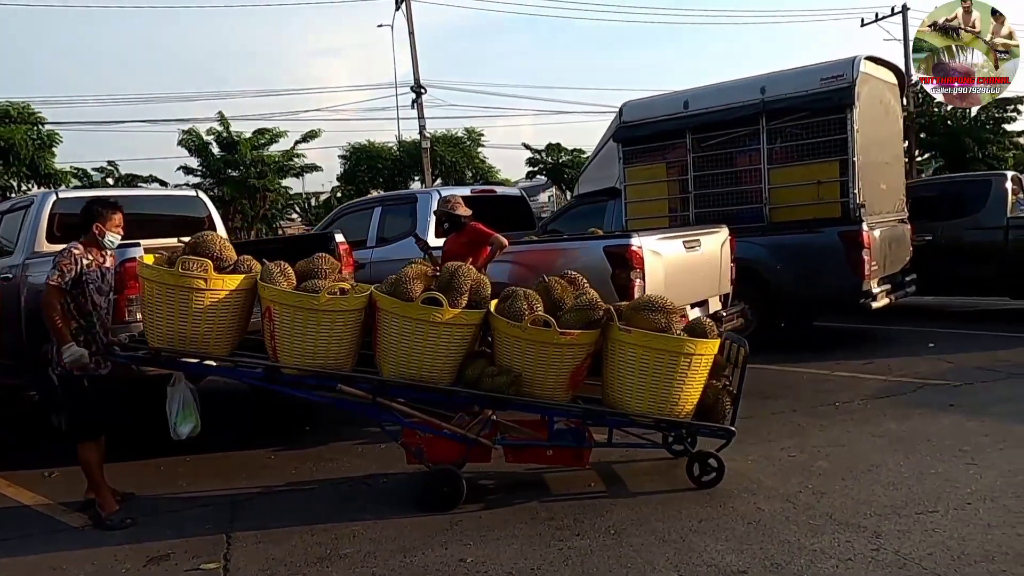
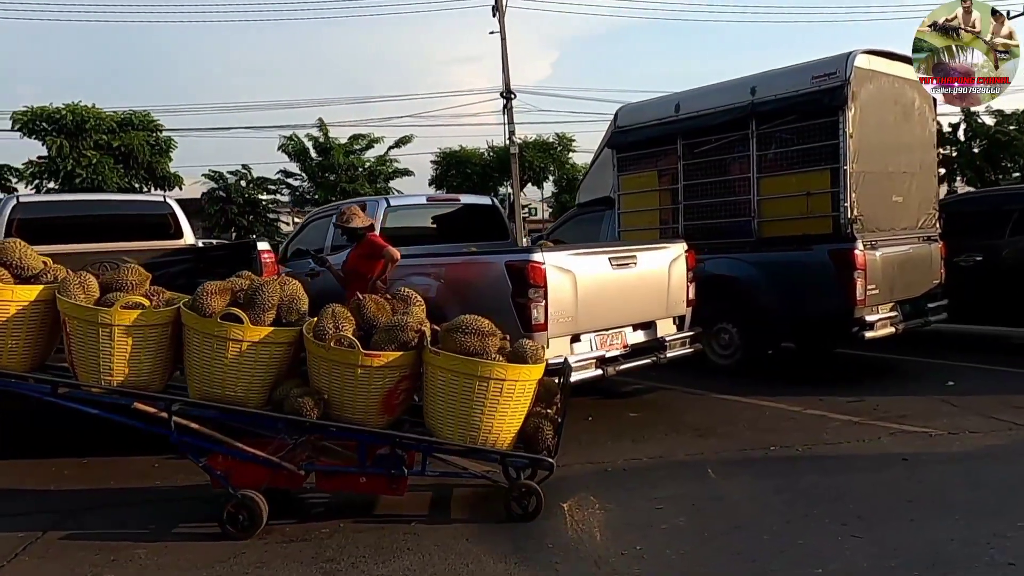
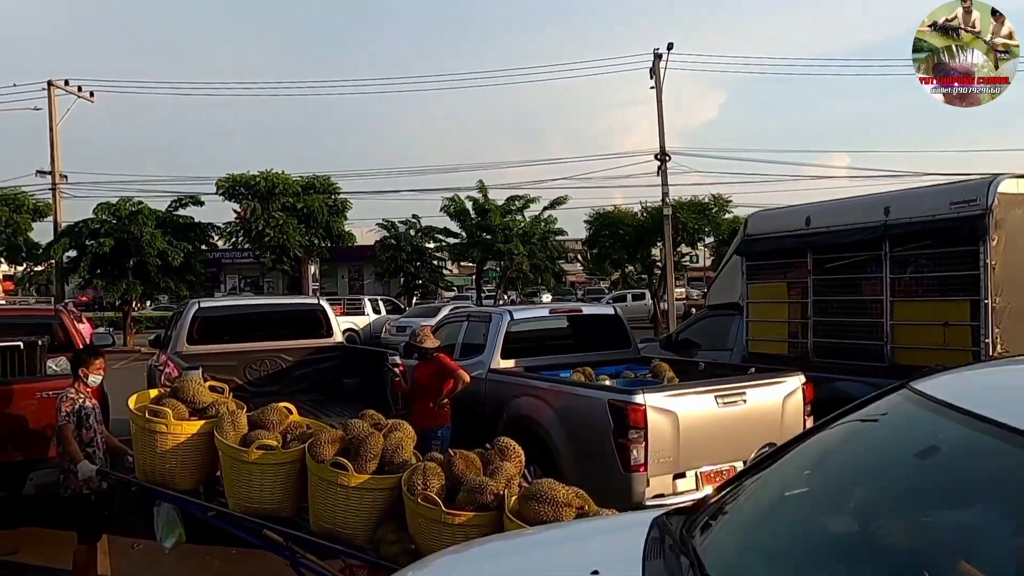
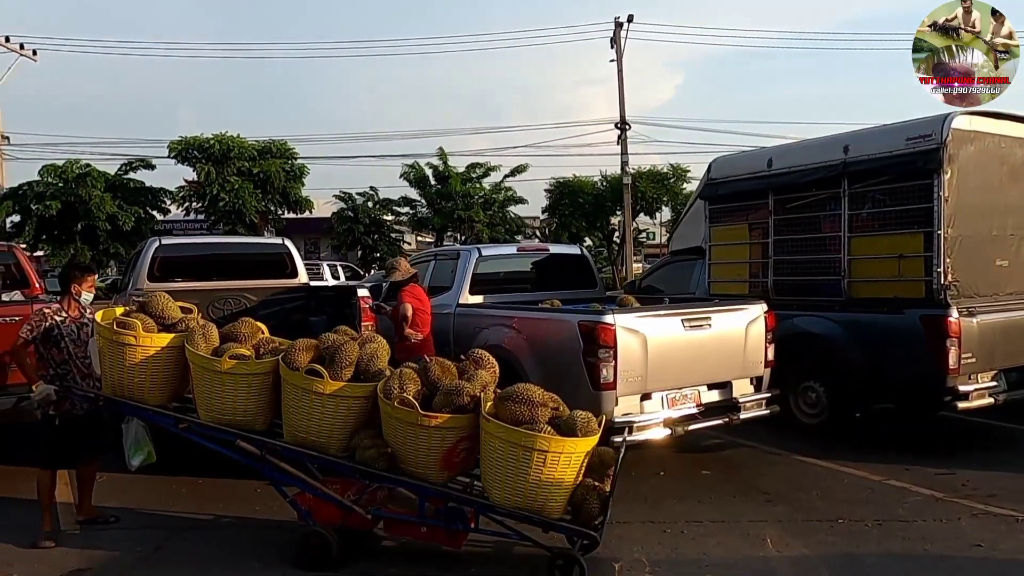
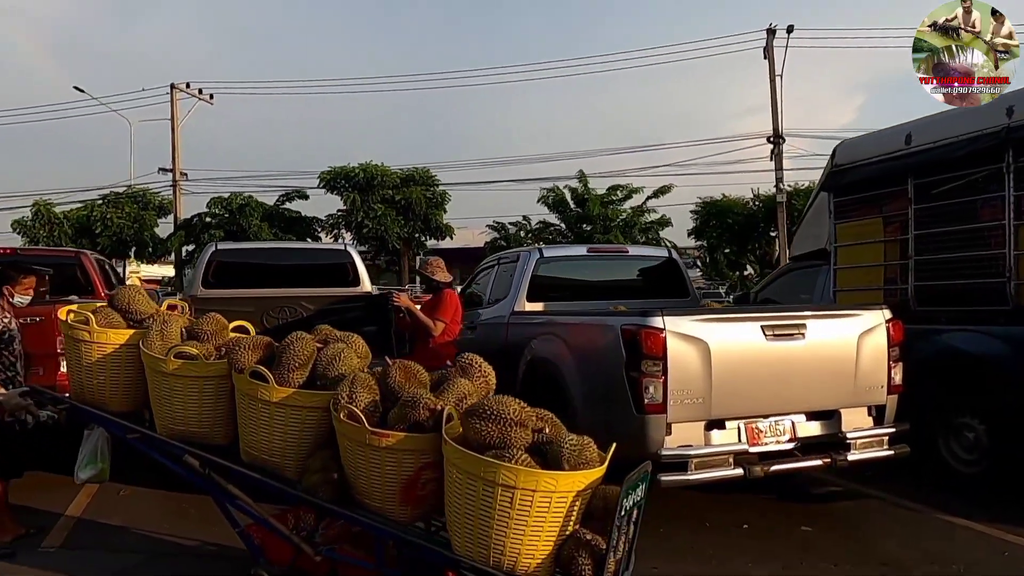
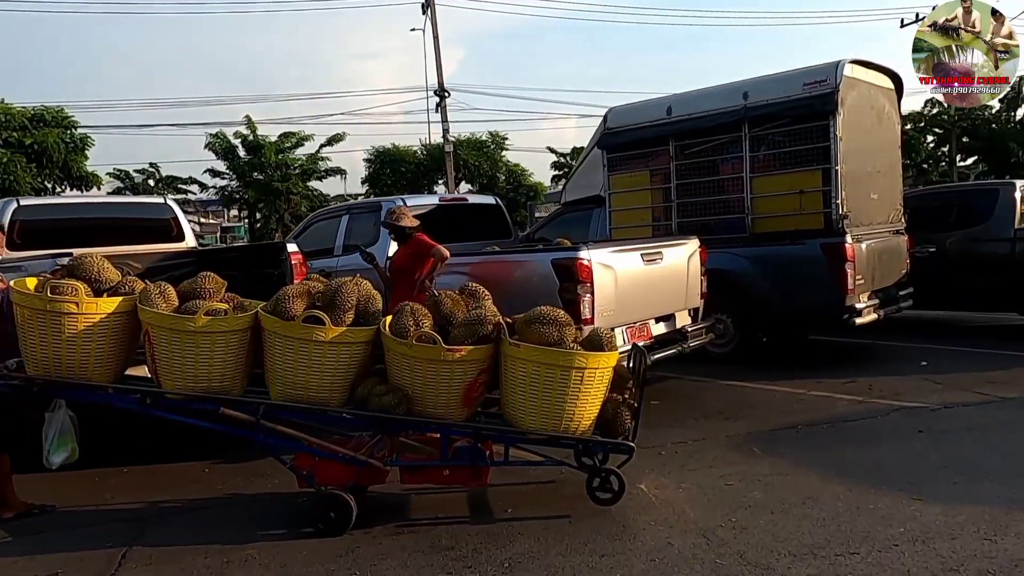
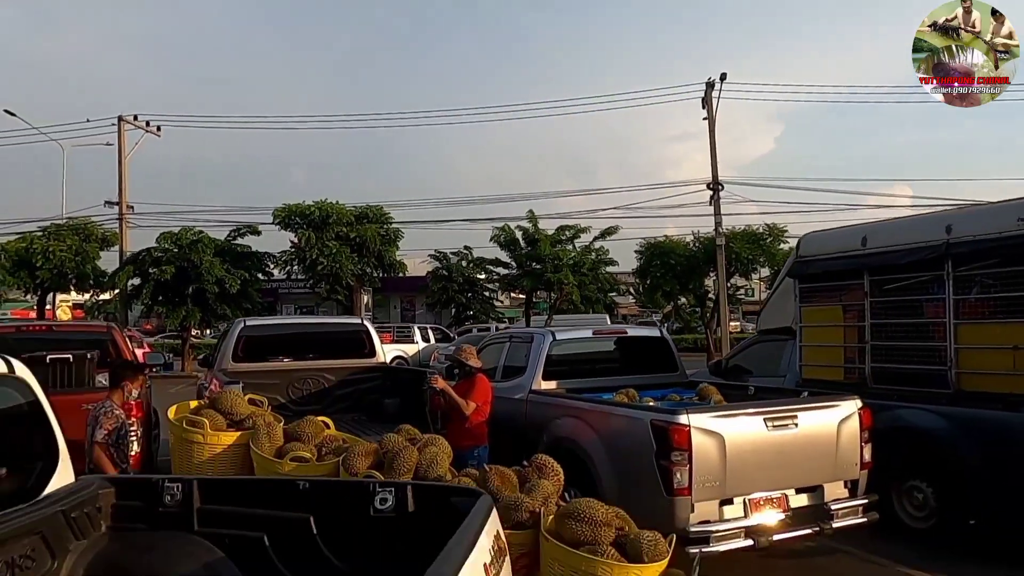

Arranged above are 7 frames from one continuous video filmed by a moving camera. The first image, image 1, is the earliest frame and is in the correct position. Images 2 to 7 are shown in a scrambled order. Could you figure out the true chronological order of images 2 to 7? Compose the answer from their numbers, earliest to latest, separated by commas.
6, 2, 4, 3, 7, 5
